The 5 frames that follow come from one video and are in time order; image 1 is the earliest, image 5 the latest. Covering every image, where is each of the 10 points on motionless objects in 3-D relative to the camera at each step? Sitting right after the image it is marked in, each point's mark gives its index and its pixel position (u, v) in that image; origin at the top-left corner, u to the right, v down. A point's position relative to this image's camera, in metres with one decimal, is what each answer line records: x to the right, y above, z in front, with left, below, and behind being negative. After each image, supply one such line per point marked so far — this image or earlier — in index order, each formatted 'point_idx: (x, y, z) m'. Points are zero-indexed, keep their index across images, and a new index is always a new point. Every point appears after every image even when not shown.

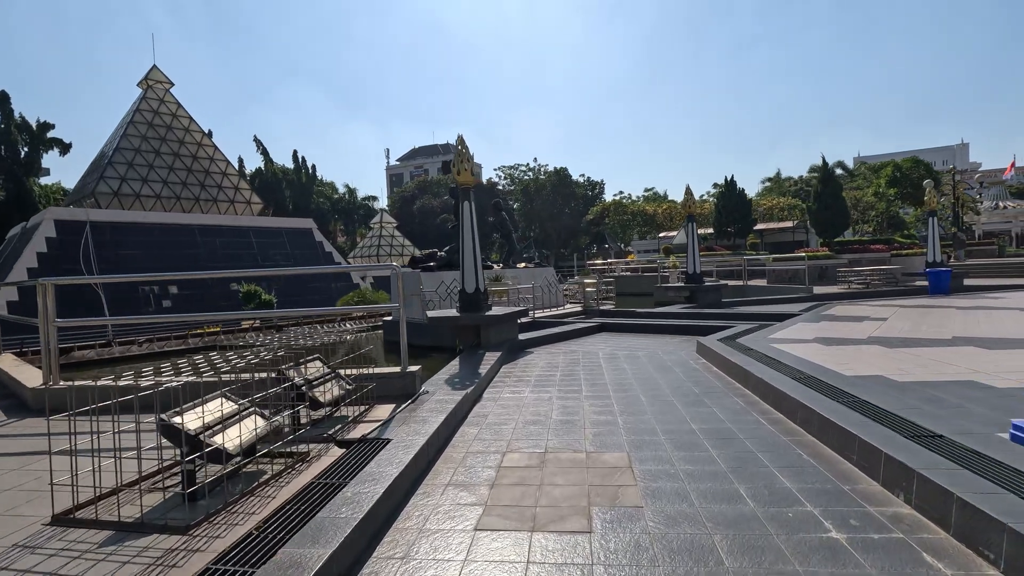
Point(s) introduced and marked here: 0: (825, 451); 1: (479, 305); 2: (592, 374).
0: (+2.3, -1.2, +3.8) m
1: (-0.6, -0.3, +9.3) m
2: (+1.1, -1.1, +7.0) m
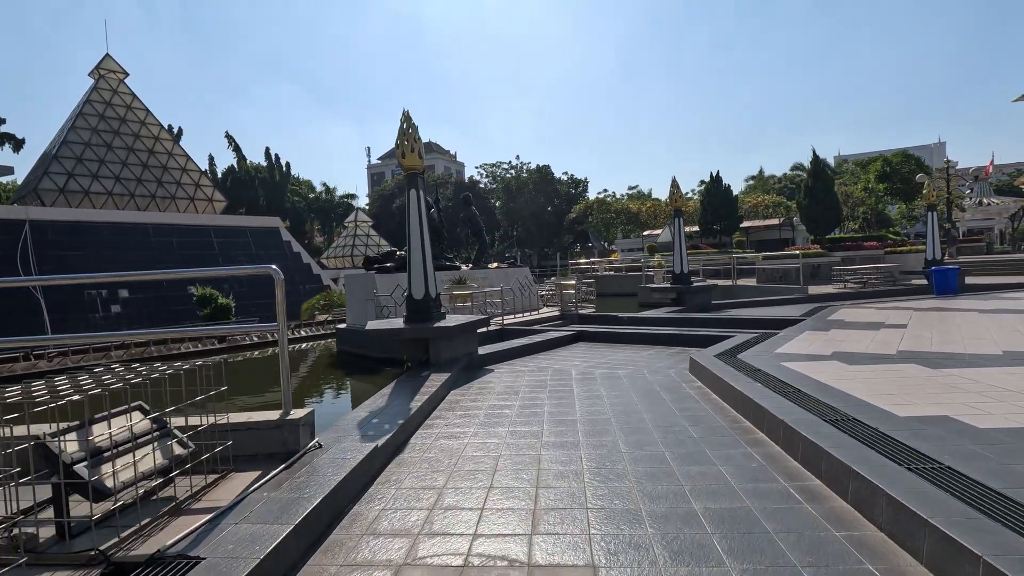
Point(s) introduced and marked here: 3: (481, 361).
0: (+1.8, -1.3, +2.4) m
1: (-1.2, -0.4, +7.7) m
2: (+0.5, -1.2, +5.5) m
3: (-0.4, -1.1, +8.0) m
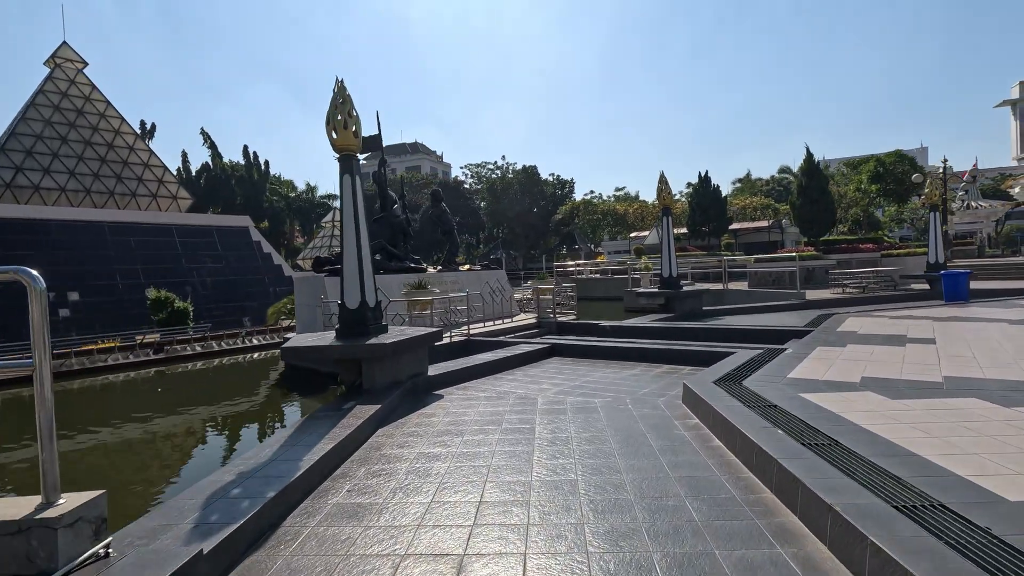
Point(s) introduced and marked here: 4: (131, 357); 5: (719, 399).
0: (+1.4, -1.3, +1.0) m
1: (-1.8, -0.5, +6.3) m
2: (0.0, -1.3, +4.1) m
3: (-1.0, -1.2, +6.6) m
4: (-9.8, -1.8, +13.6) m
5: (+1.8, -1.0, +4.6) m
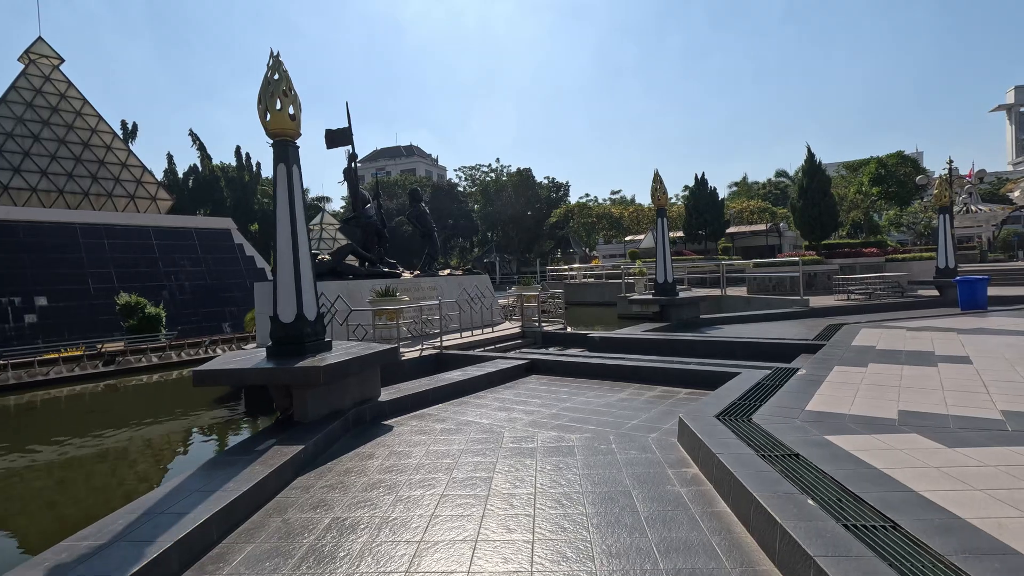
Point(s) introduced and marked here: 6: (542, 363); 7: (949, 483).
0: (+1.0, -1.4, +0.1) m
1: (-2.1, -0.6, +5.3) m
2: (-0.3, -1.4, +3.1) m
3: (-1.3, -1.3, +5.6) m
4: (-10.2, -1.9, +12.5) m
5: (+1.5, -1.1, +3.7) m
6: (+0.4, -1.1, +7.6) m
7: (+2.3, -1.0, +2.9) m
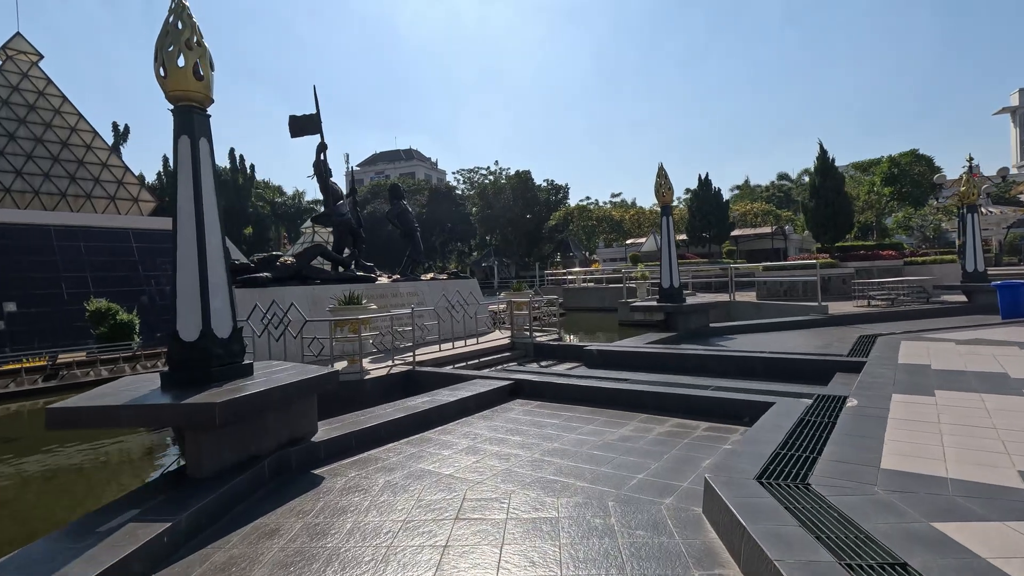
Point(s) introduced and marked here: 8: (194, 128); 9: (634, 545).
0: (+0.8, -1.4, -1.2) m
1: (-2.3, -0.7, +4.1) m
2: (-0.6, -1.4, +1.9) m
3: (-1.6, -1.4, +4.3) m
4: (-10.5, -2.0, +11.3) m
5: (+1.2, -1.1, +2.4) m
6: (+0.2, -1.2, +6.3) m
7: (+2.1, -1.1, +1.6) m
8: (-2.5, +1.3, +4.2) m
9: (+0.6, -1.3, +2.8) m
